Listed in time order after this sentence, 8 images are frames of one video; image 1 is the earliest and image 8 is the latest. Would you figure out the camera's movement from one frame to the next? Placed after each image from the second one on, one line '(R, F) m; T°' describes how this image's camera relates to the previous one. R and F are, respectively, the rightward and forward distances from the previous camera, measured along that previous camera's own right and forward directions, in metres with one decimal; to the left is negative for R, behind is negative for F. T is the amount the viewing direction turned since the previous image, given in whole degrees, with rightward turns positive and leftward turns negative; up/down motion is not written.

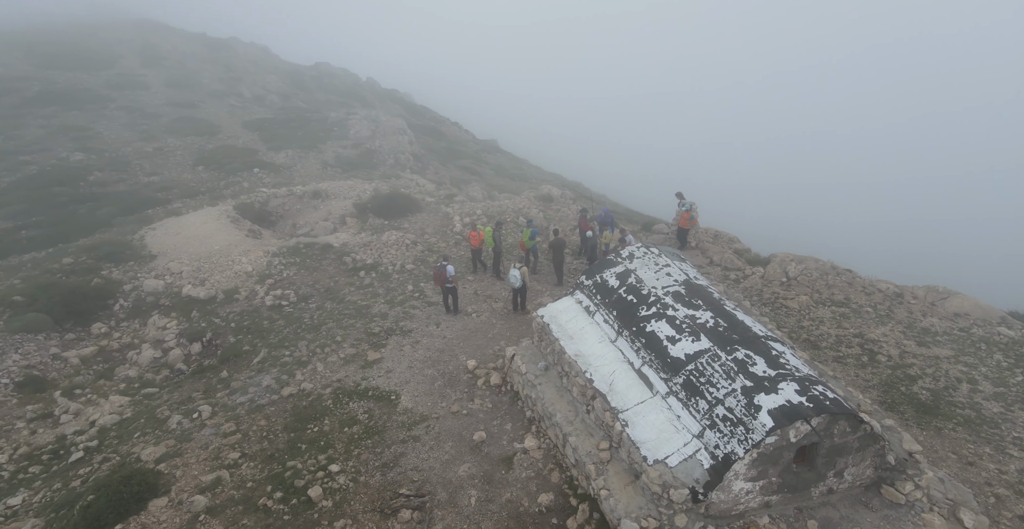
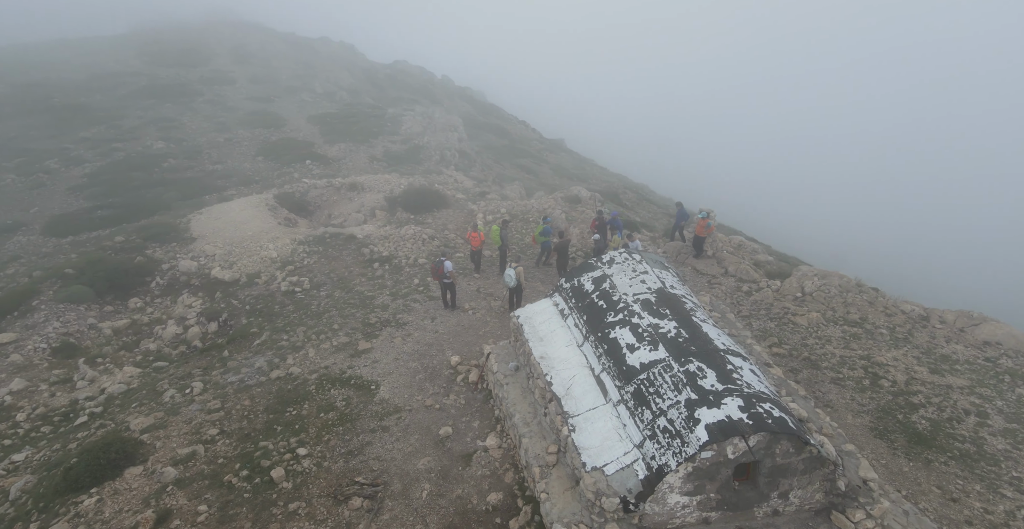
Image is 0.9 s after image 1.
(+1.0, +0.1) m; -5°
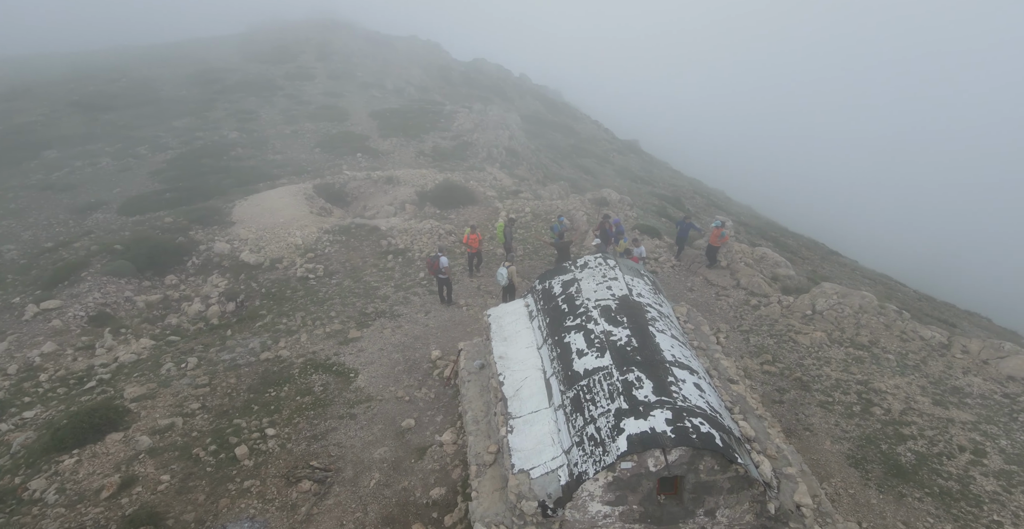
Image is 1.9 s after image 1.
(+1.1, +0.1) m; -5°
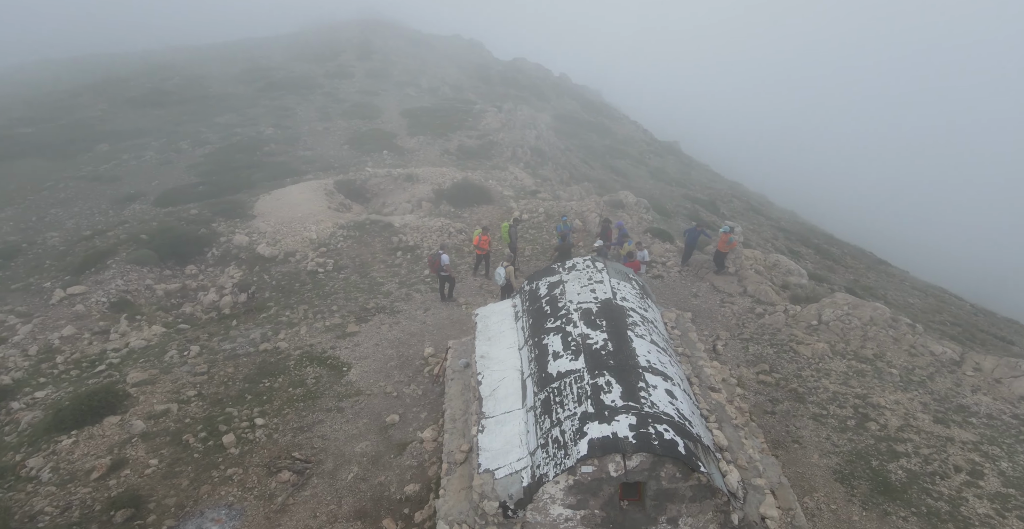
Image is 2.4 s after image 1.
(+0.5, 0.0) m; -2°
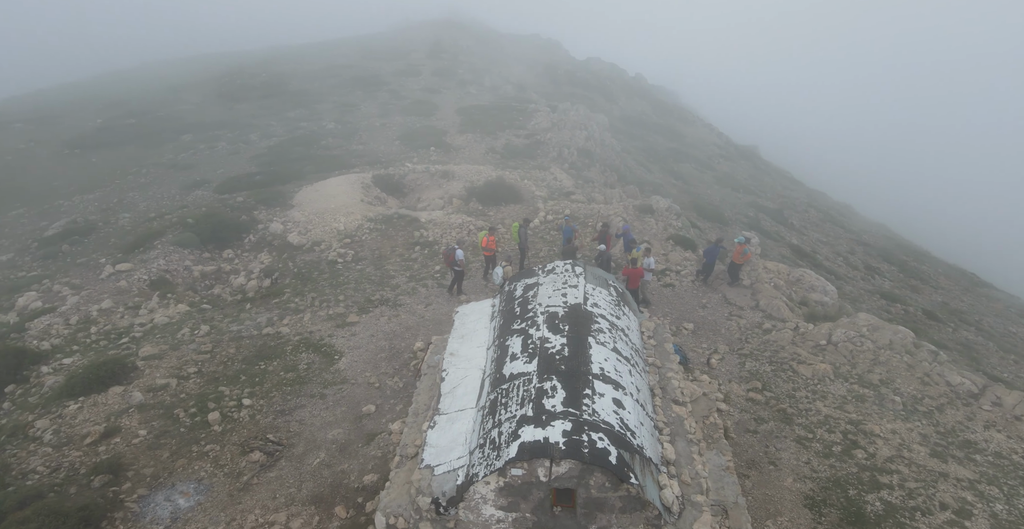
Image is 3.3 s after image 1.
(+0.9, 0.0) m; -5°
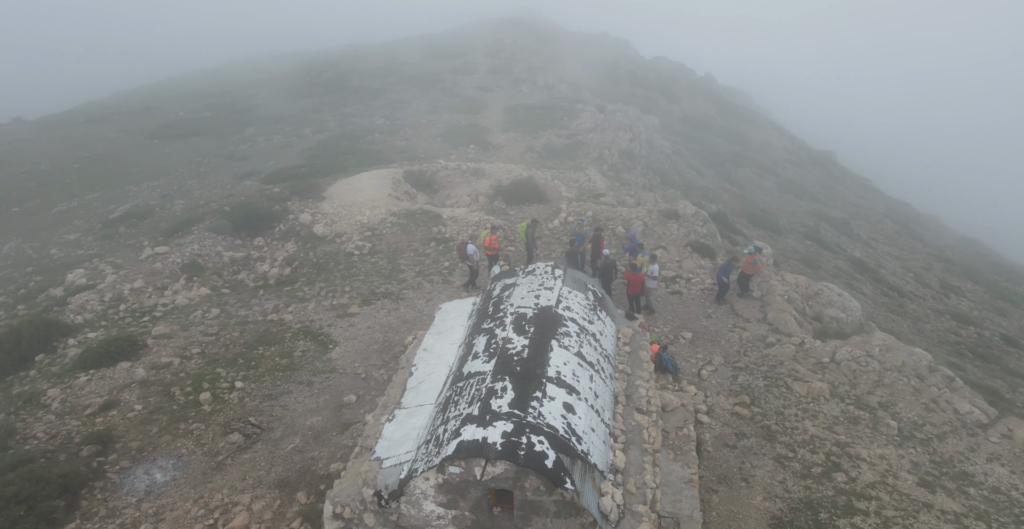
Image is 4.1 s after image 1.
(+0.8, 0.0) m; -4°
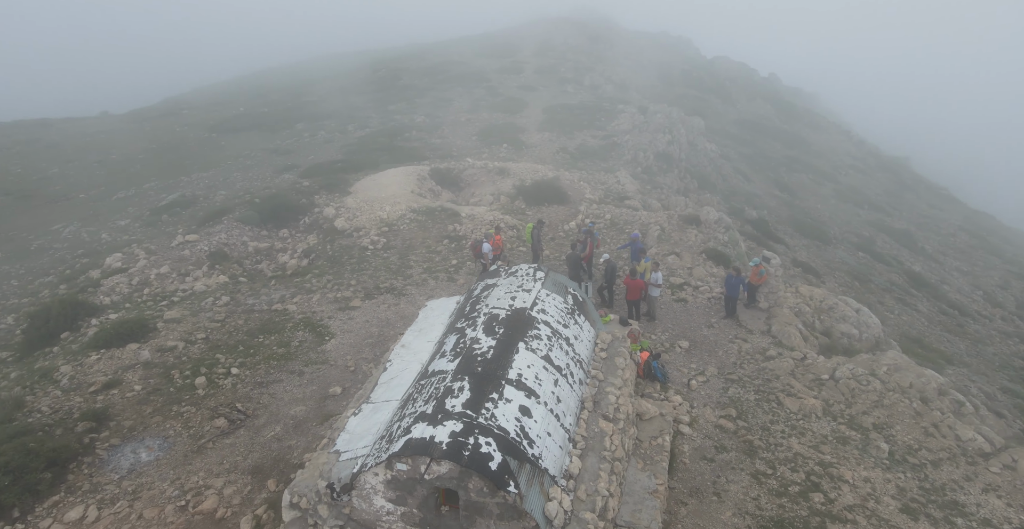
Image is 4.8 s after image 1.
(+0.7, -0.1) m; -3°
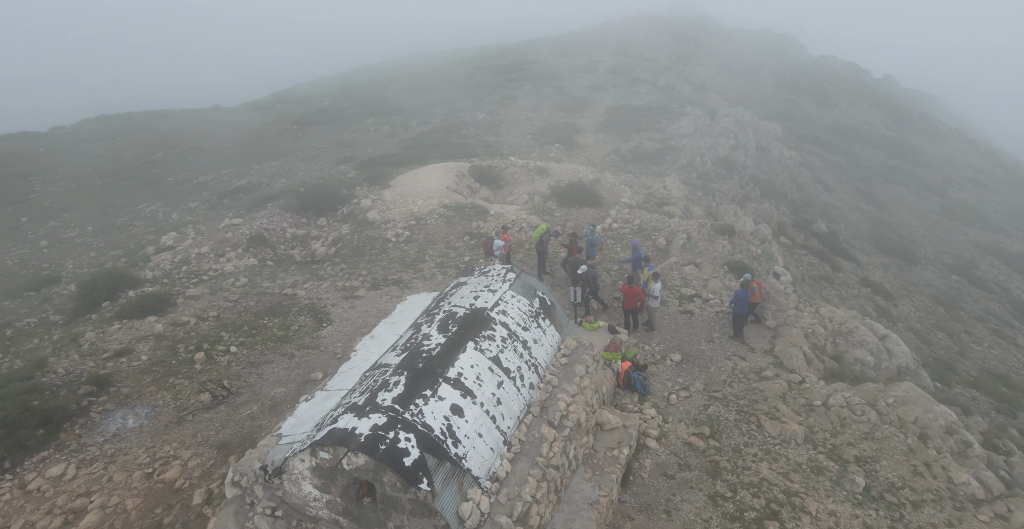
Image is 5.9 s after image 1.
(+1.2, -0.1) m; -5°
